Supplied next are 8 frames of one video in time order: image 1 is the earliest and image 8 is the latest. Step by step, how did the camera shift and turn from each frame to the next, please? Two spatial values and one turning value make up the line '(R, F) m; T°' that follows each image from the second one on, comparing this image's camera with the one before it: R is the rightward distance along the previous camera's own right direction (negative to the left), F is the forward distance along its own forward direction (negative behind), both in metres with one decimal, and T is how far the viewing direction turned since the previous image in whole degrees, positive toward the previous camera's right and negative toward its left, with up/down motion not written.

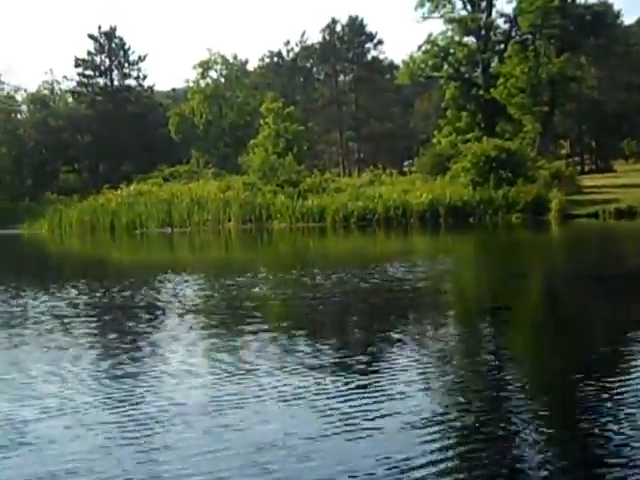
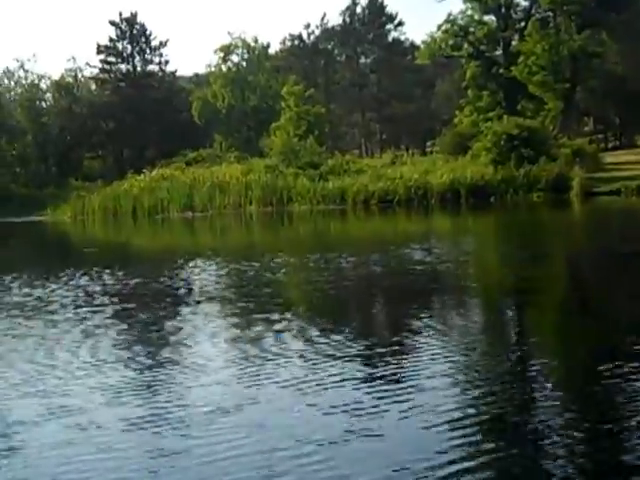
(0.0, -0.2) m; -1°
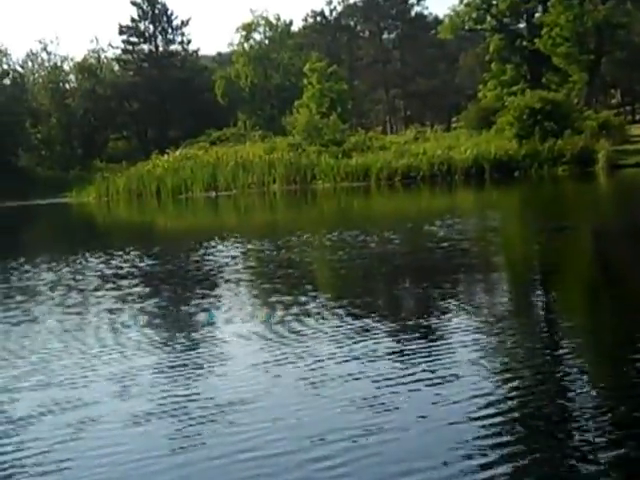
(+0.1, 0.0) m; -1°
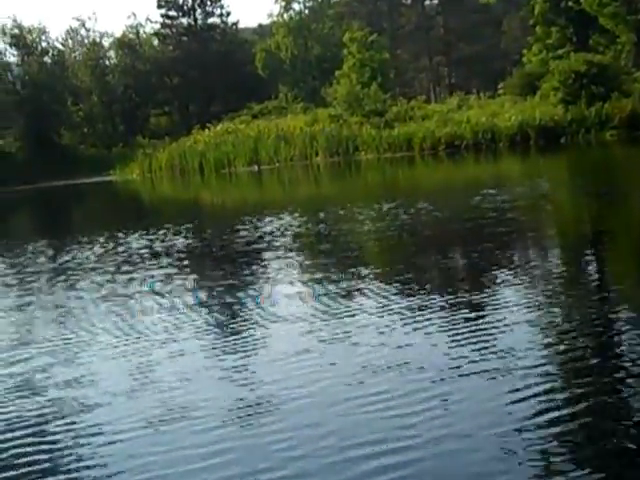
(+0.3, +0.3) m; -3°
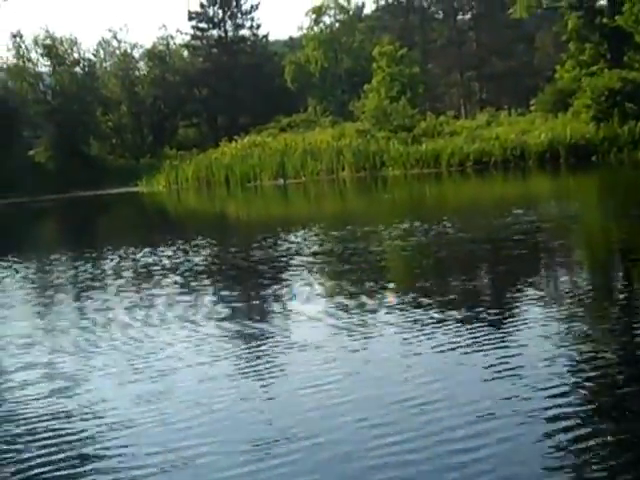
(+0.7, +0.3) m; -3°
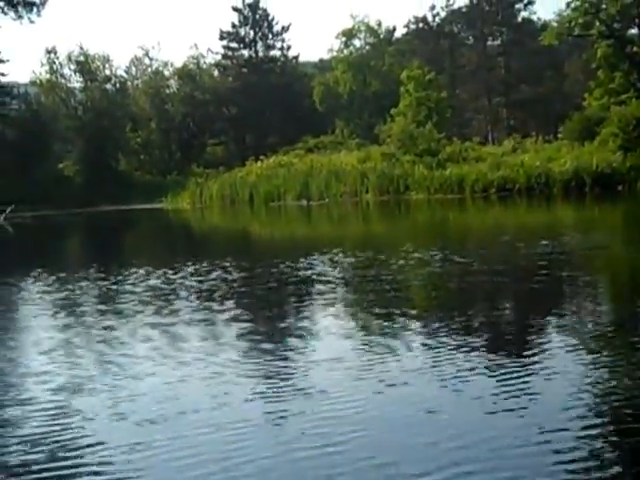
(+0.6, 0.0) m; -2°
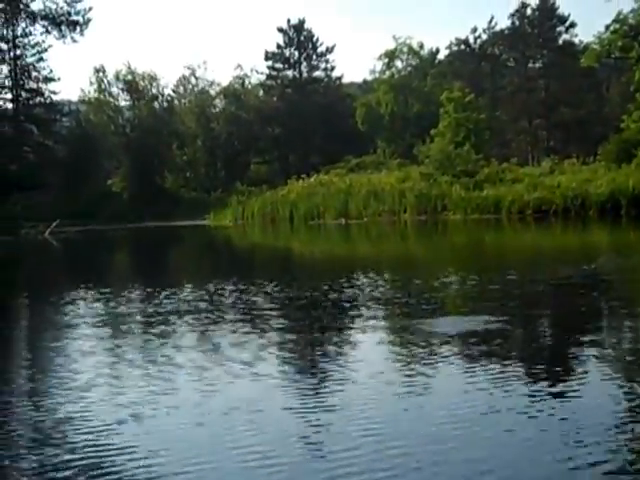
(+0.8, -0.3) m; -3°
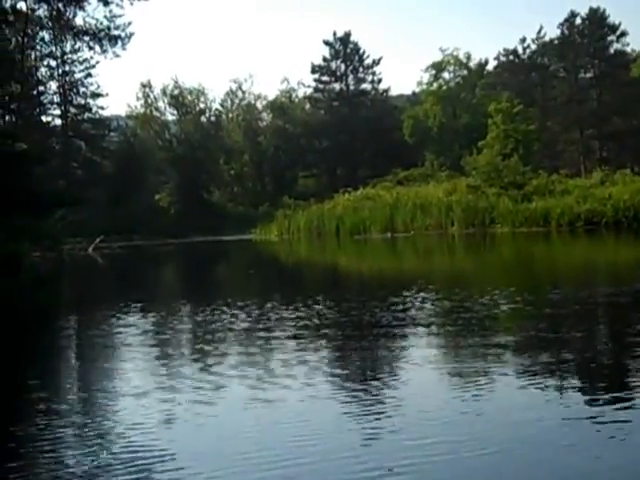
(+0.4, +0.3) m; -3°
